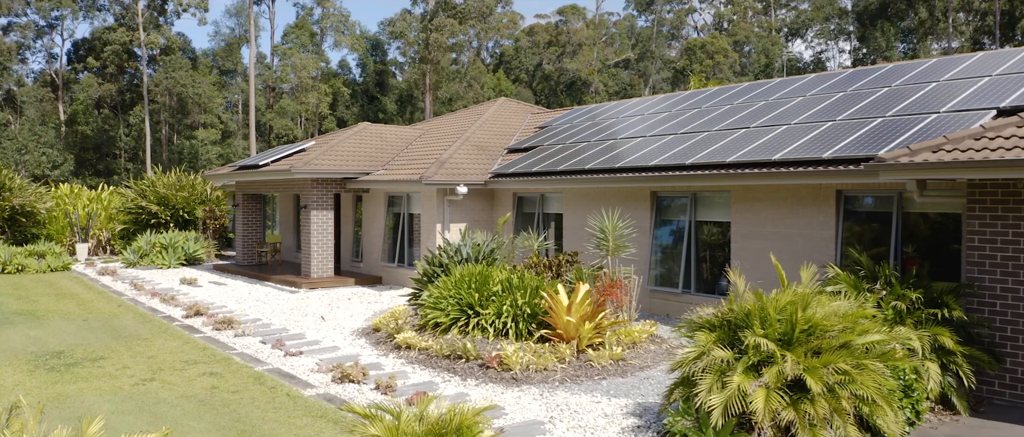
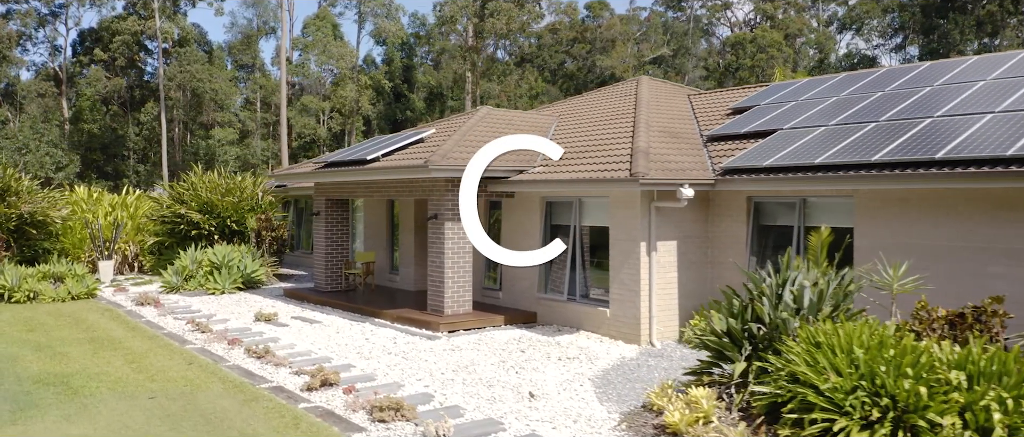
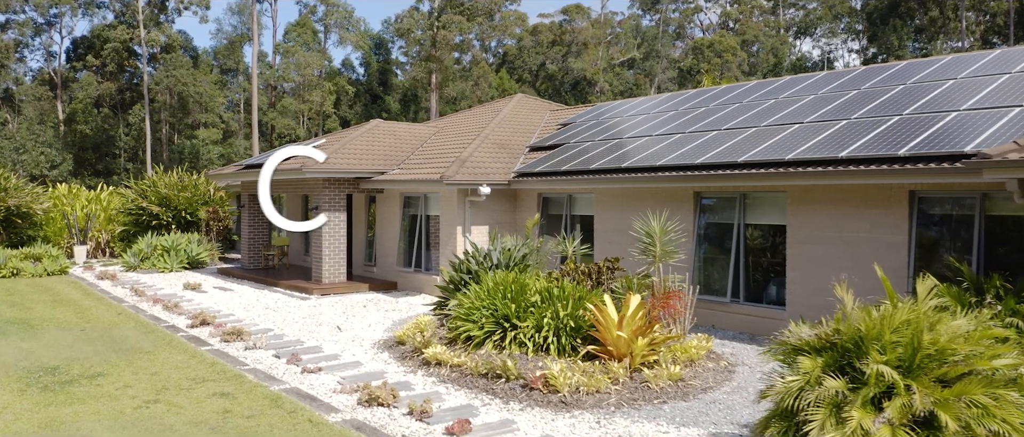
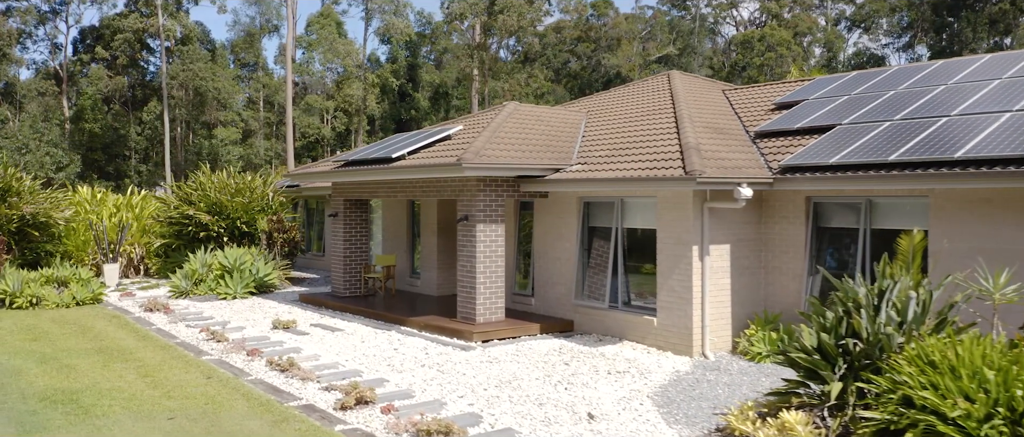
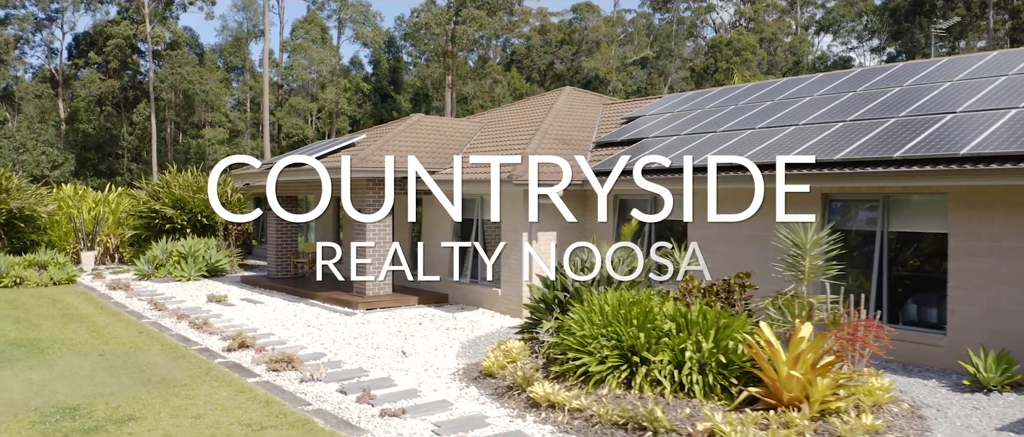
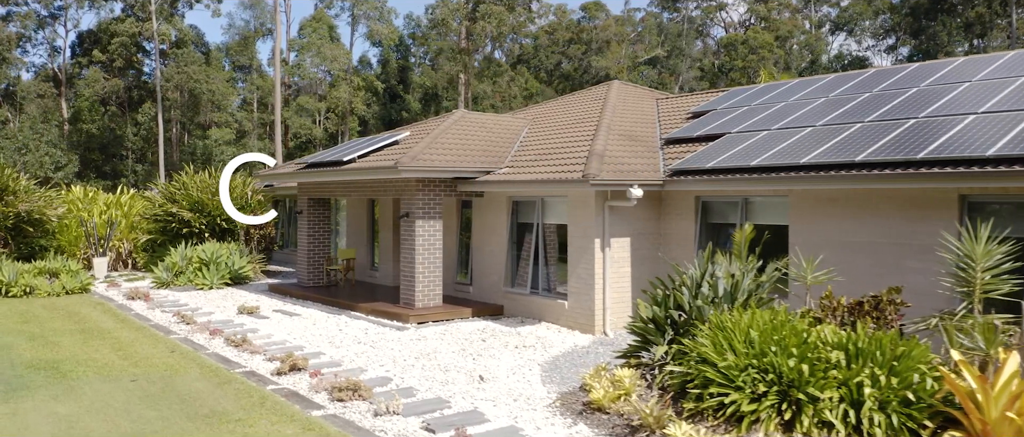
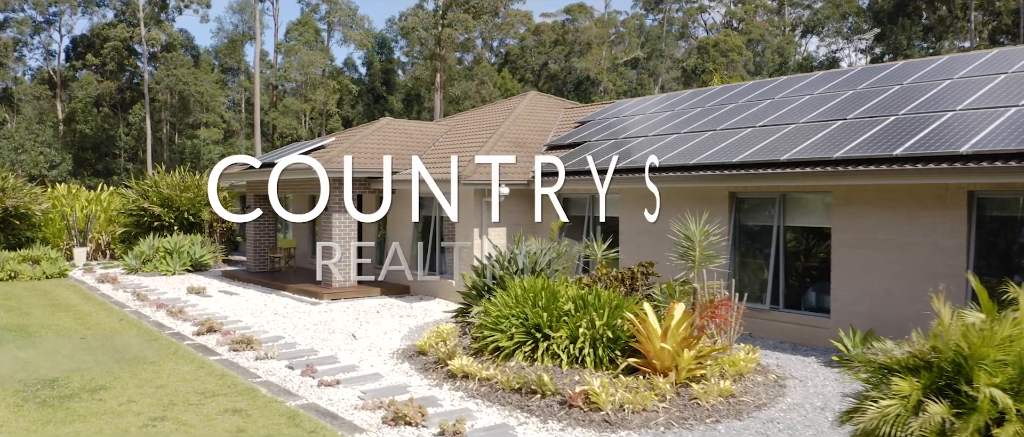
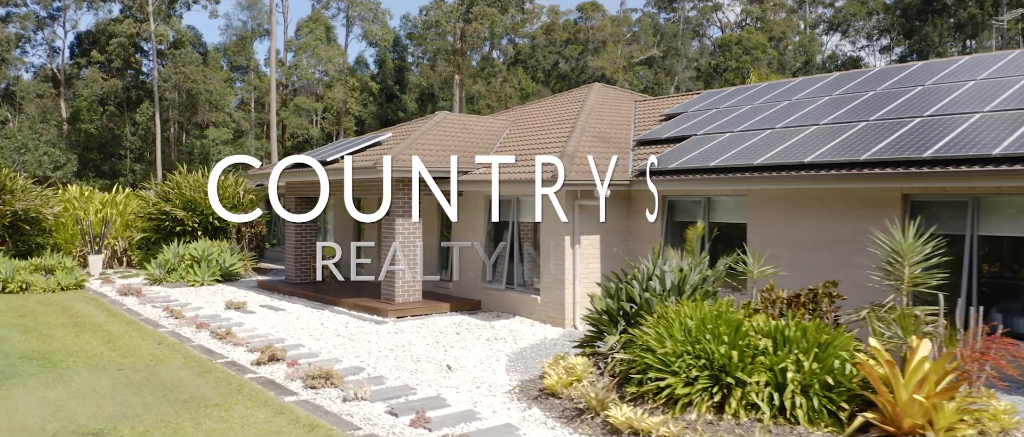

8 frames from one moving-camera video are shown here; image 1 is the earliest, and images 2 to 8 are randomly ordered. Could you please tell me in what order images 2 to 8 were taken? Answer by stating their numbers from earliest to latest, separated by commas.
3, 7, 5, 8, 6, 2, 4
